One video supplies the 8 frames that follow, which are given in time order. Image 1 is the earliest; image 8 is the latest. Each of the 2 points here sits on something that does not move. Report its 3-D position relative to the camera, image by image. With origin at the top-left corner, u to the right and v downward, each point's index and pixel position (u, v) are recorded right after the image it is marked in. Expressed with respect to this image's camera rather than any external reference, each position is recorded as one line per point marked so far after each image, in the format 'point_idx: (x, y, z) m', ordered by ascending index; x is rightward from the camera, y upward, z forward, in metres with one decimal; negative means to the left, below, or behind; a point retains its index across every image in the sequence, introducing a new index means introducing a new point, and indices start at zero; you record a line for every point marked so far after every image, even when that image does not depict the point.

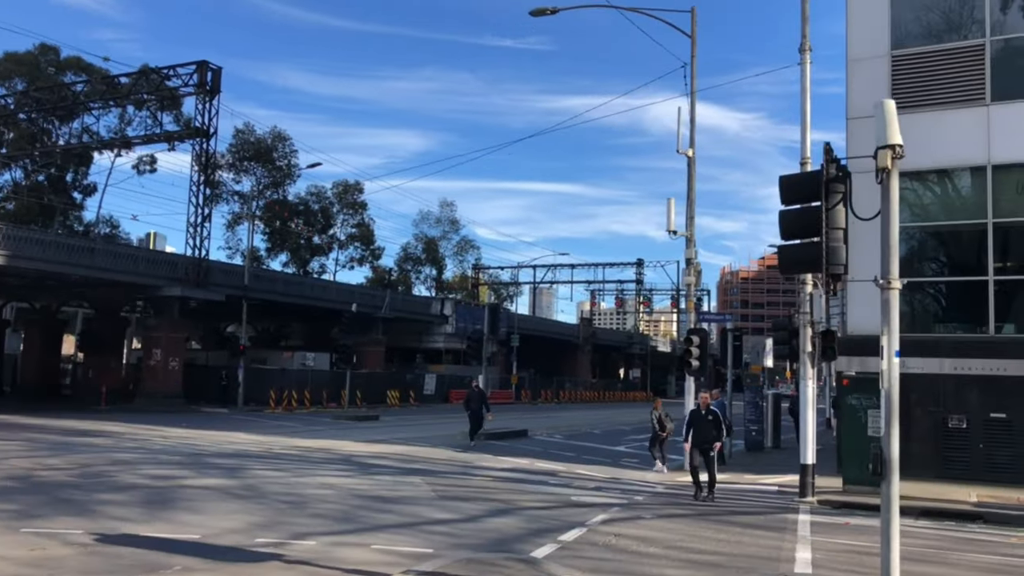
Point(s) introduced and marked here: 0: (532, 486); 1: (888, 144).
0: (+0.4, -3.6, +15.6) m
1: (+2.8, +1.1, +6.3) m
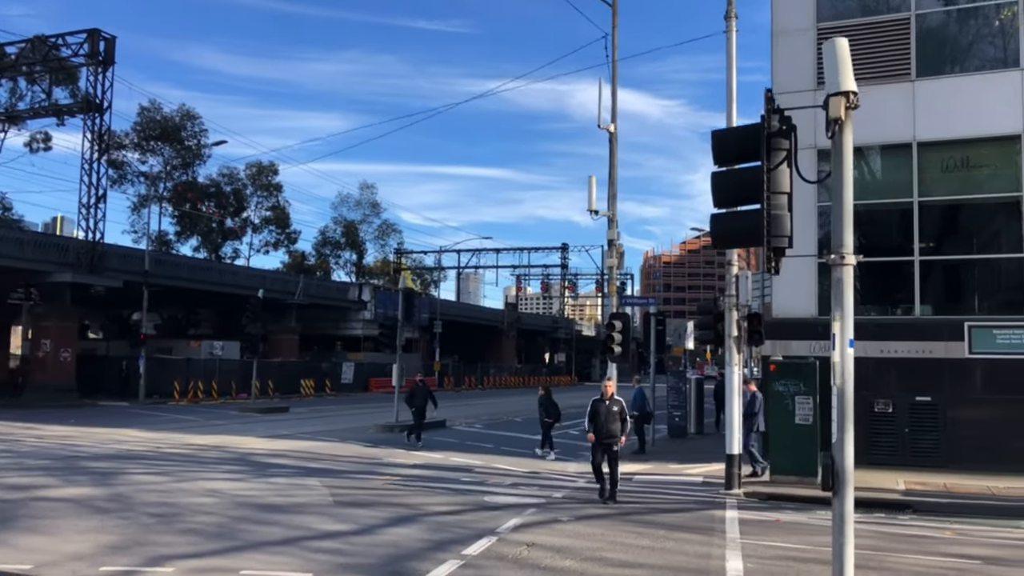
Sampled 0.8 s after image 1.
0: (-1.2, -3.3, +14.4) m
1: (+2.0, +1.2, +5.2) m
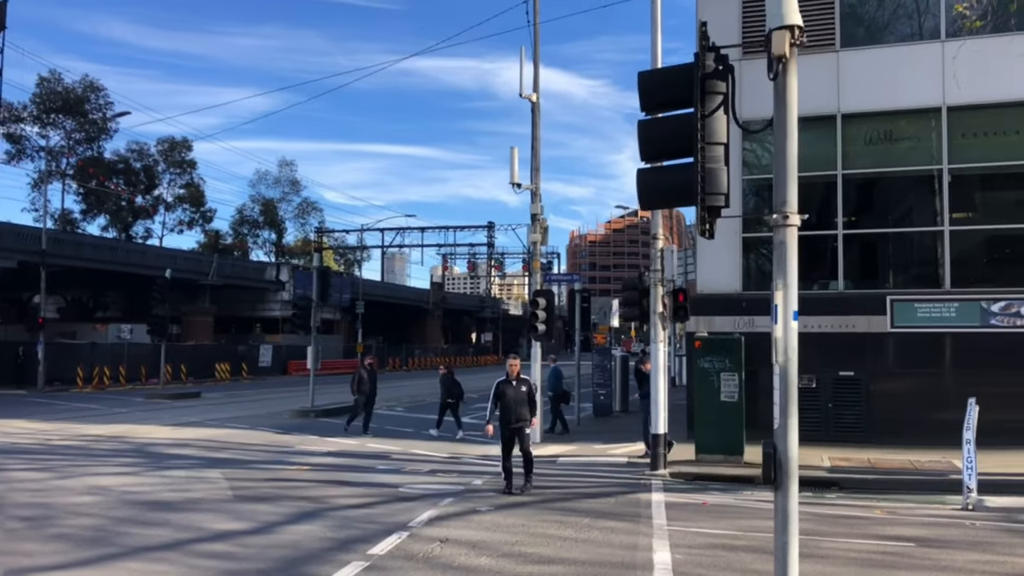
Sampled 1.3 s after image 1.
0: (-2.5, -3.0, +13.6) m
1: (+1.4, +1.4, +4.6) m
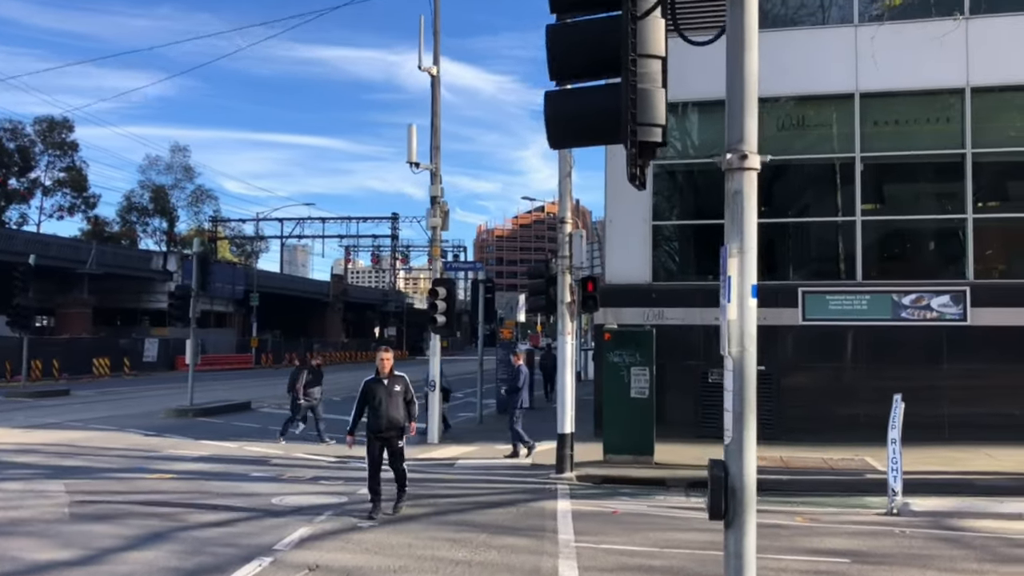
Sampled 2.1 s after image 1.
0: (-4.0, -2.7, +12.0) m
1: (+0.9, +1.5, +3.4) m
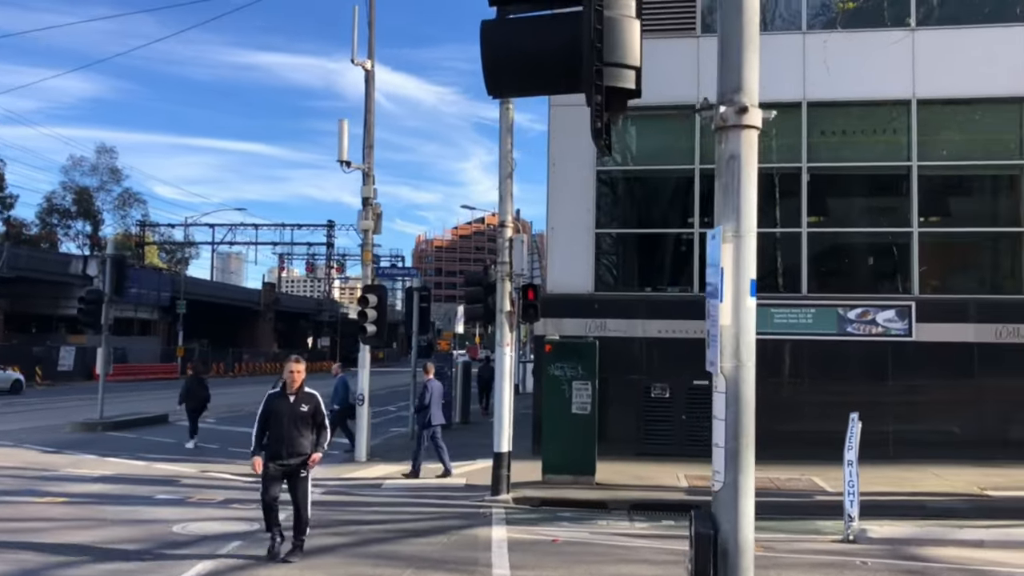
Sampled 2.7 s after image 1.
0: (-4.9, -2.8, +10.7) m
1: (+0.7, +1.5, +2.6) m
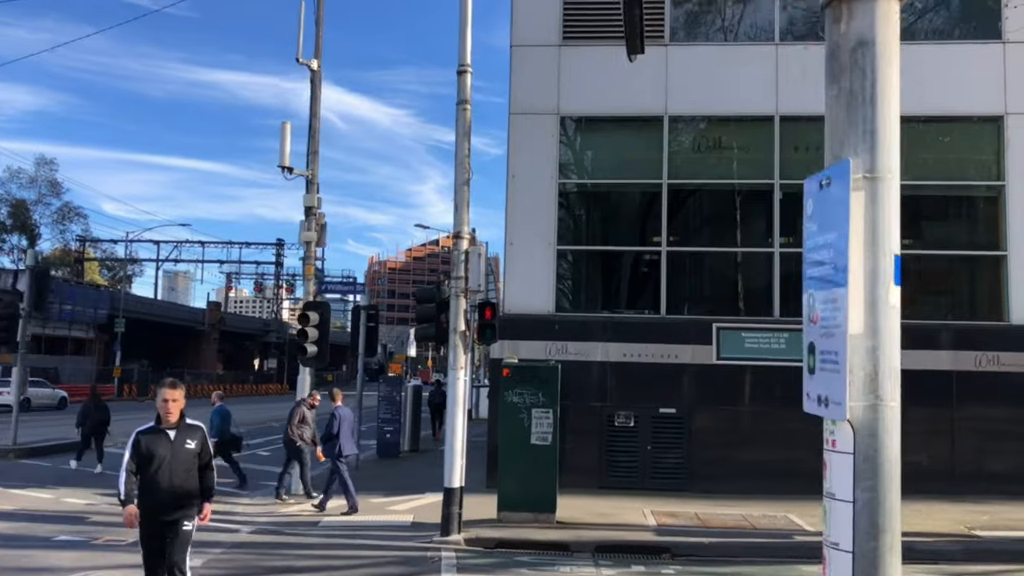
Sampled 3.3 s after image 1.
0: (-5.4, -2.9, +9.3) m
1: (+0.7, +1.6, +1.6) m
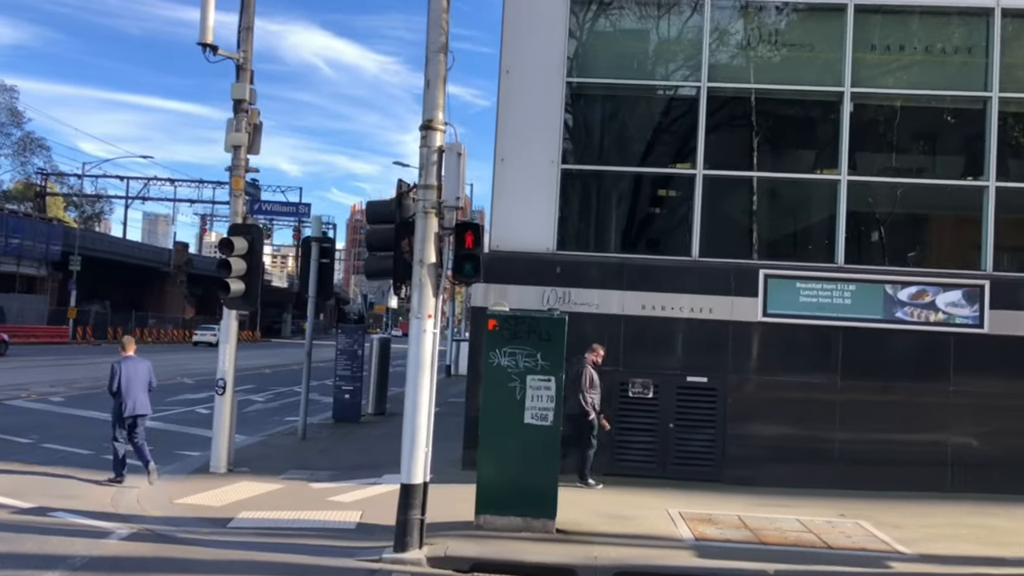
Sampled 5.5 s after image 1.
0: (-5.5, -2.0, +5.9) m
1: (+0.8, +1.8, -1.8) m
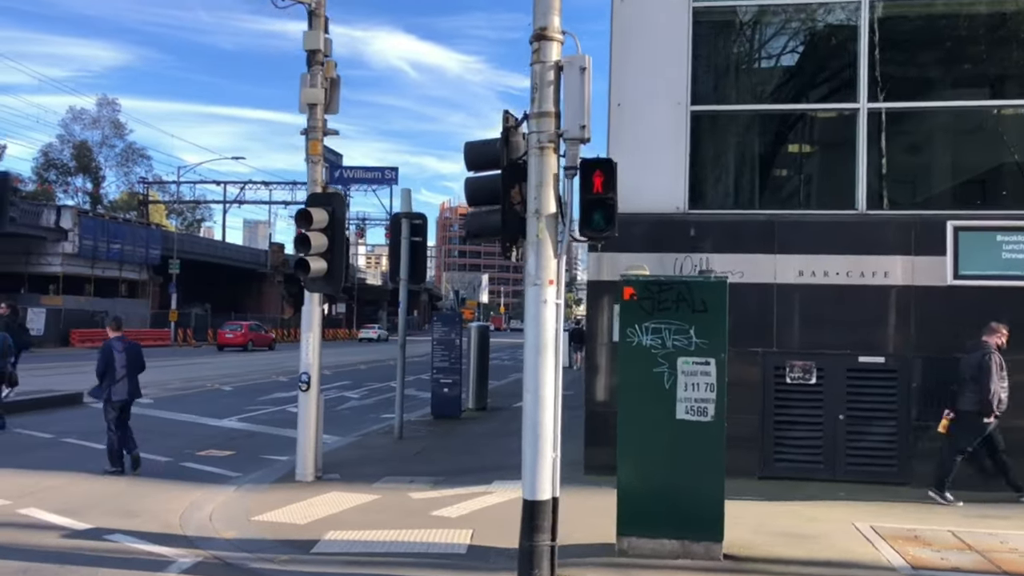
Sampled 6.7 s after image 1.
0: (-4.6, -1.9, +4.6) m
1: (+0.8, +2.1, -3.8) m
